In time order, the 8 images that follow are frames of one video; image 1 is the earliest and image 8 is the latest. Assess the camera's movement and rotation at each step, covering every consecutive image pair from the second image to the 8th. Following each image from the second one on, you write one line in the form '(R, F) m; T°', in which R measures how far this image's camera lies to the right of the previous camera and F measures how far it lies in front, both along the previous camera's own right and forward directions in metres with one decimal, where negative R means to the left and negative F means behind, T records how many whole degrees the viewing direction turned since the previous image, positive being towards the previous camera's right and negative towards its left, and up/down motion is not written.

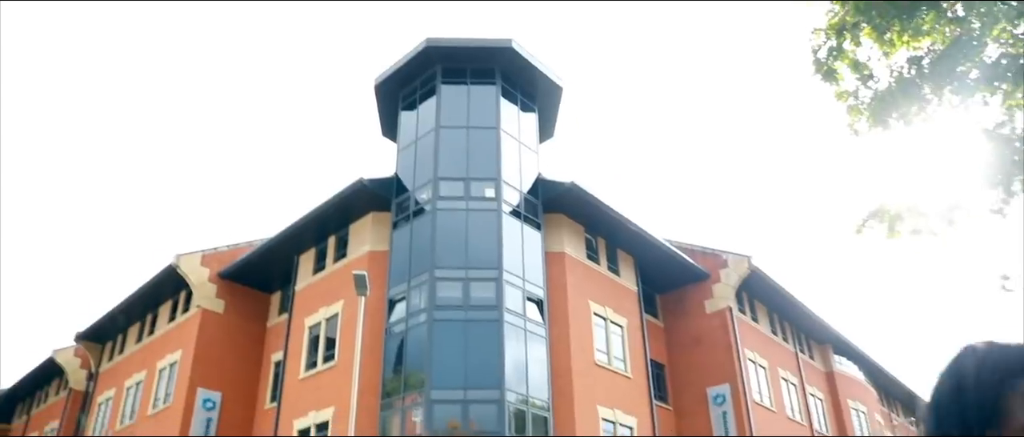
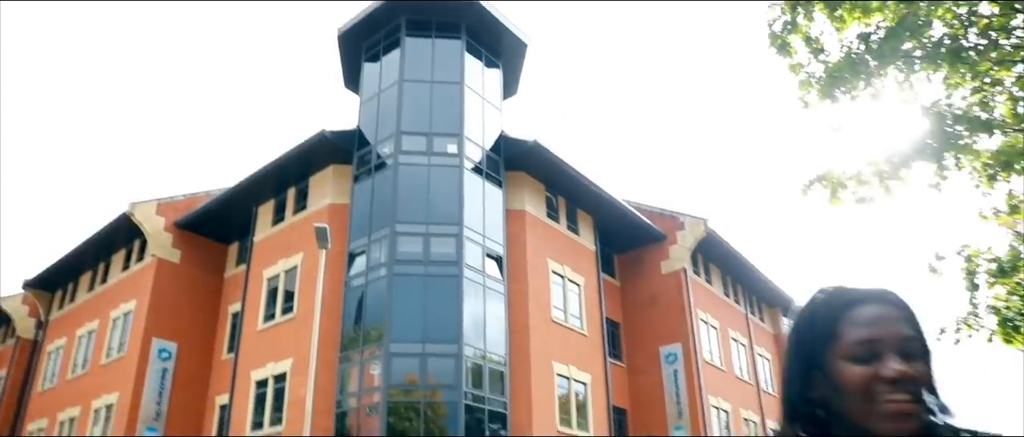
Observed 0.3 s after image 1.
(0.0, -0.1) m; +3°
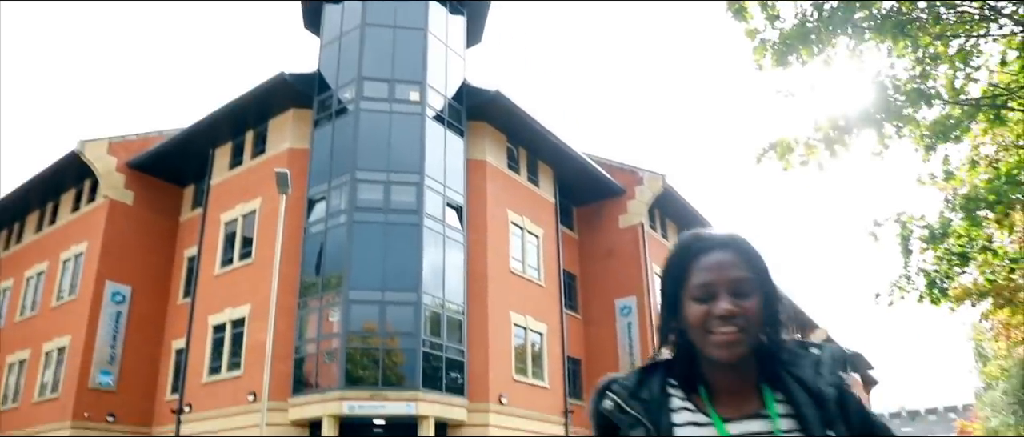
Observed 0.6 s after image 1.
(-0.1, -0.1) m; +3°
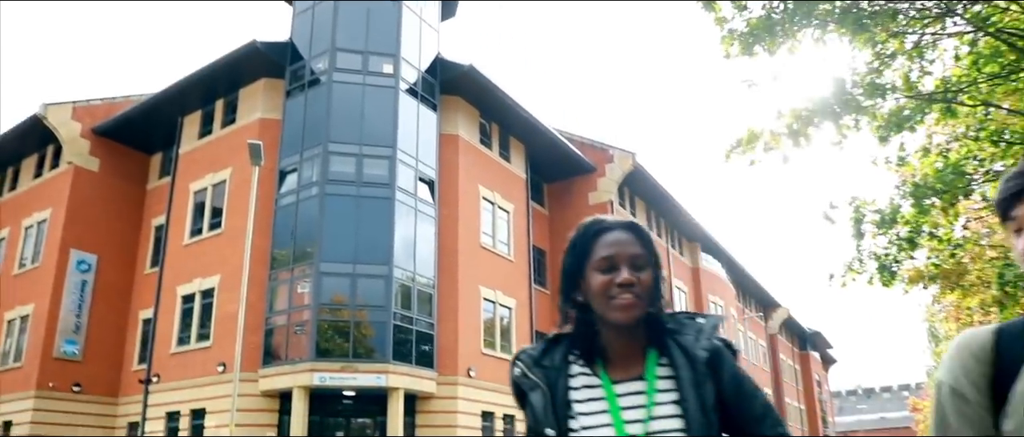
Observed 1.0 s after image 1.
(-0.1, -0.2) m; +2°
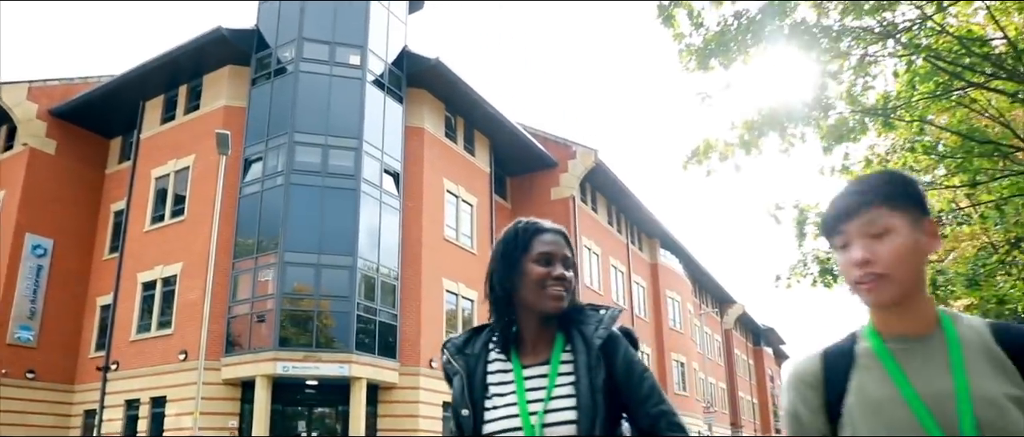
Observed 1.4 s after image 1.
(-0.1, -0.3) m; +3°
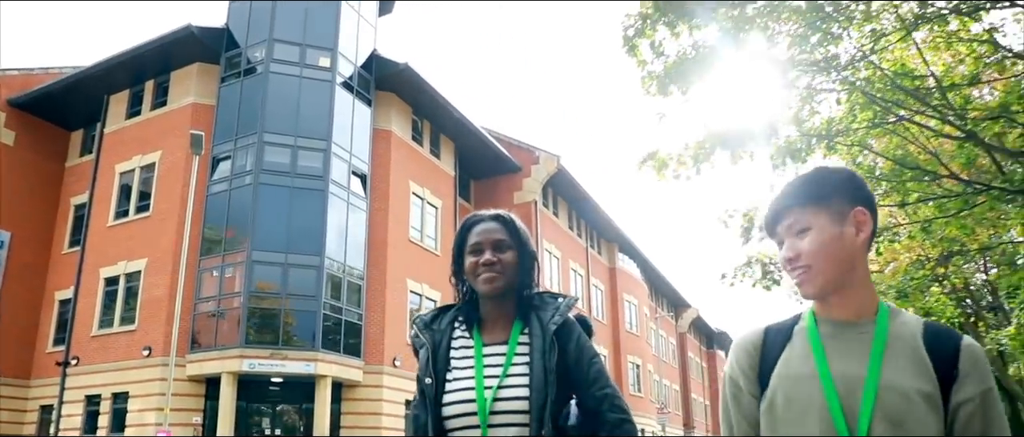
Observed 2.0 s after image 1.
(-0.2, -0.6) m; +3°
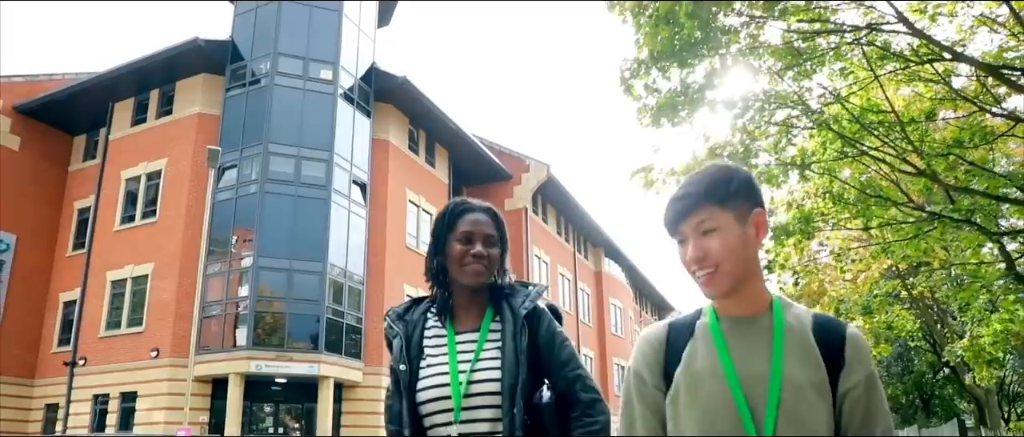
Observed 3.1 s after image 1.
(-0.3, -1.0) m; +1°
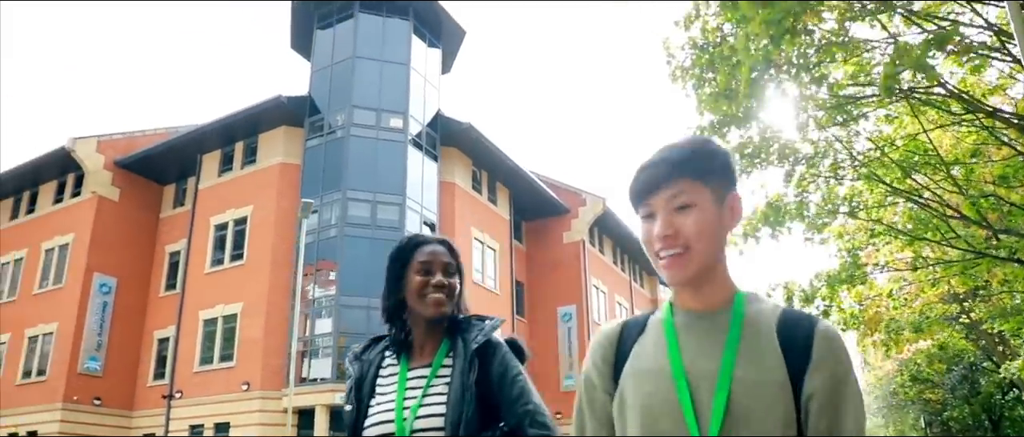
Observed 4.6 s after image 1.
(-0.4, -1.3) m; -4°
